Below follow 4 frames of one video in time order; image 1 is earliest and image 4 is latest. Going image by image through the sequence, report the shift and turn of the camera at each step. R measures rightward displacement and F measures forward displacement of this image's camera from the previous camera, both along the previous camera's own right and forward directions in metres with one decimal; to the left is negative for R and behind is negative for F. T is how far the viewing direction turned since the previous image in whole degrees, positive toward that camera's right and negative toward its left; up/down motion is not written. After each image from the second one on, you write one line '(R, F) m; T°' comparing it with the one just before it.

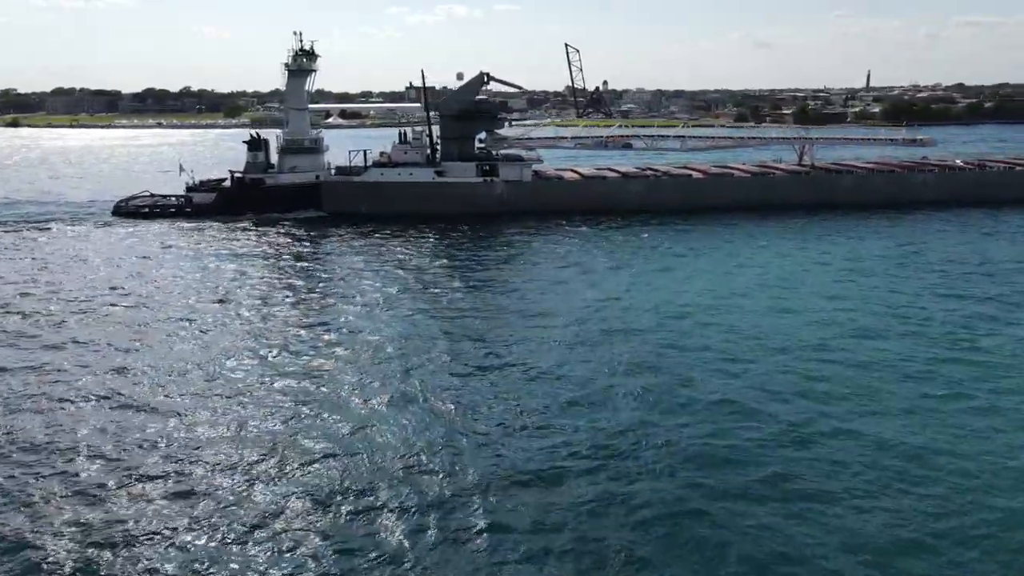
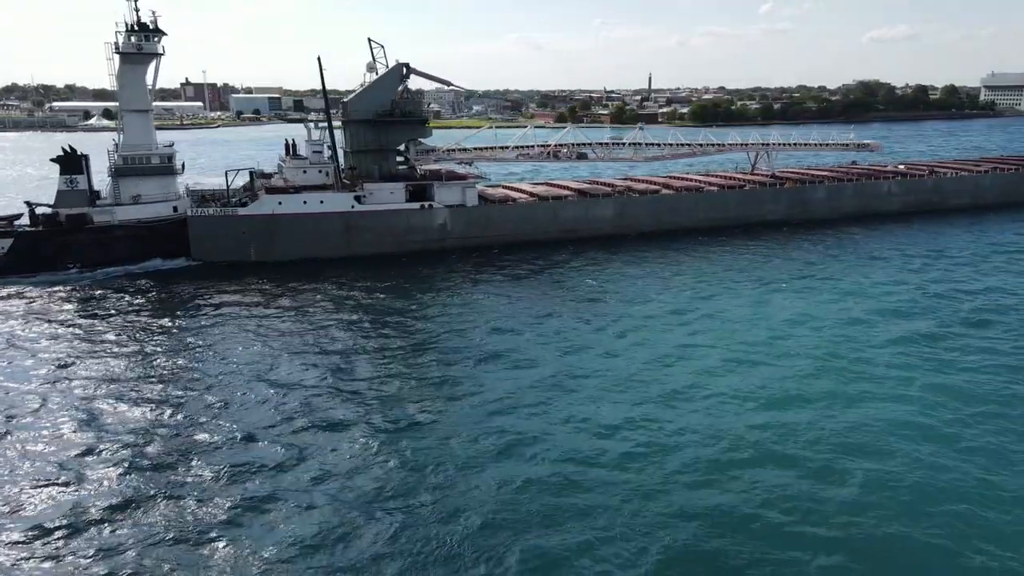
(-5.7, +9.0) m; +16°
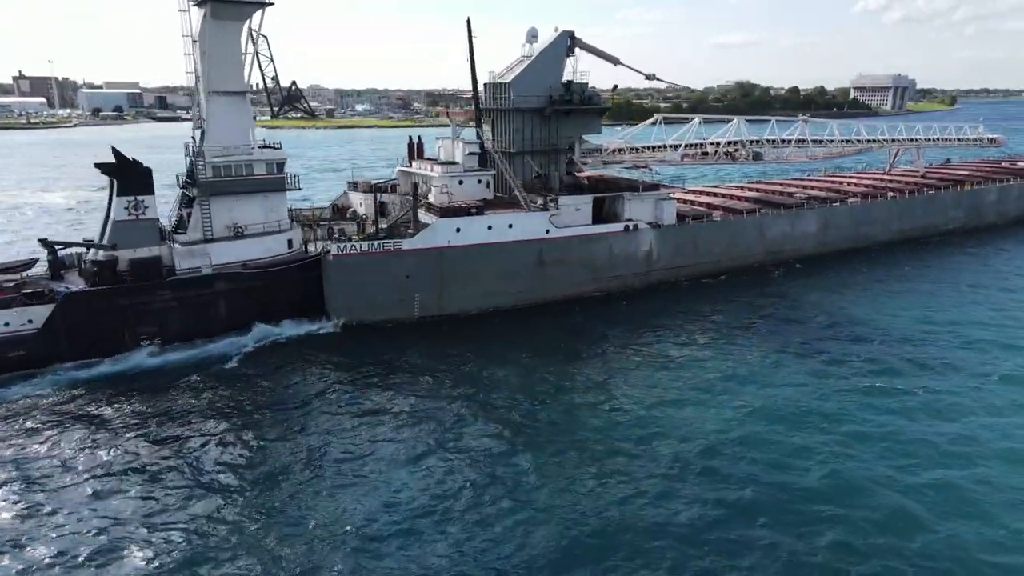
(-9.7, +8.0) m; +11°
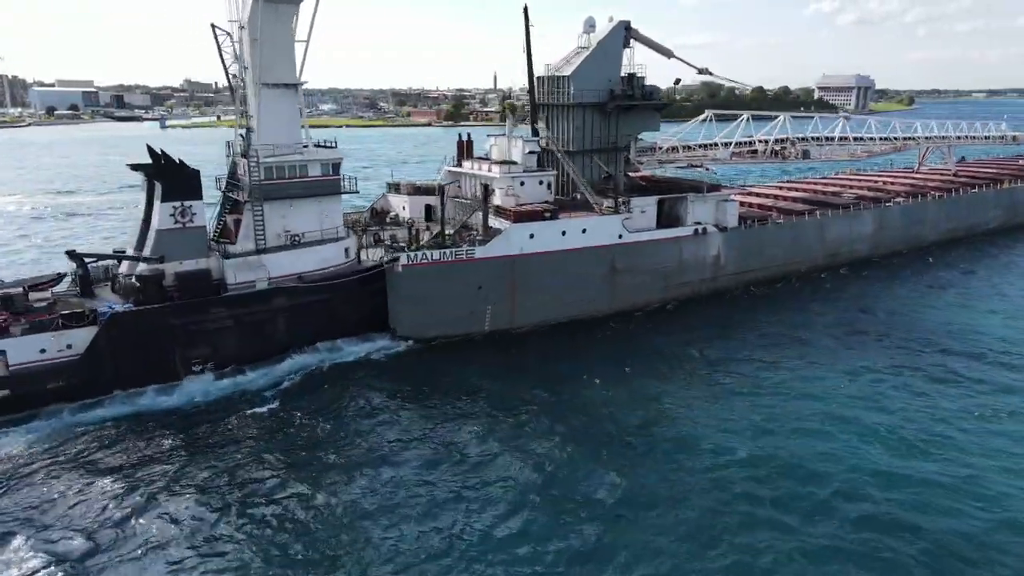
(-2.4, +1.5) m; +3°
